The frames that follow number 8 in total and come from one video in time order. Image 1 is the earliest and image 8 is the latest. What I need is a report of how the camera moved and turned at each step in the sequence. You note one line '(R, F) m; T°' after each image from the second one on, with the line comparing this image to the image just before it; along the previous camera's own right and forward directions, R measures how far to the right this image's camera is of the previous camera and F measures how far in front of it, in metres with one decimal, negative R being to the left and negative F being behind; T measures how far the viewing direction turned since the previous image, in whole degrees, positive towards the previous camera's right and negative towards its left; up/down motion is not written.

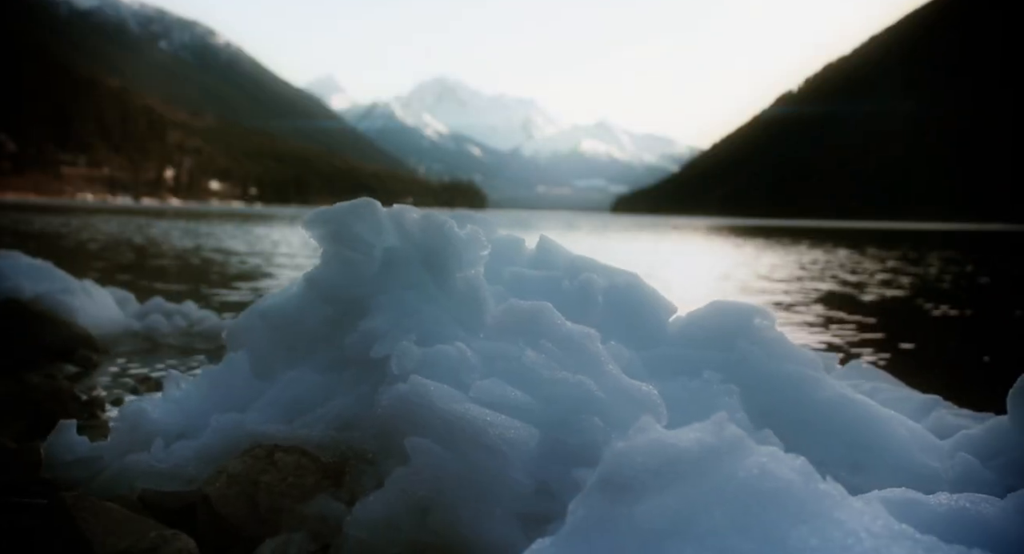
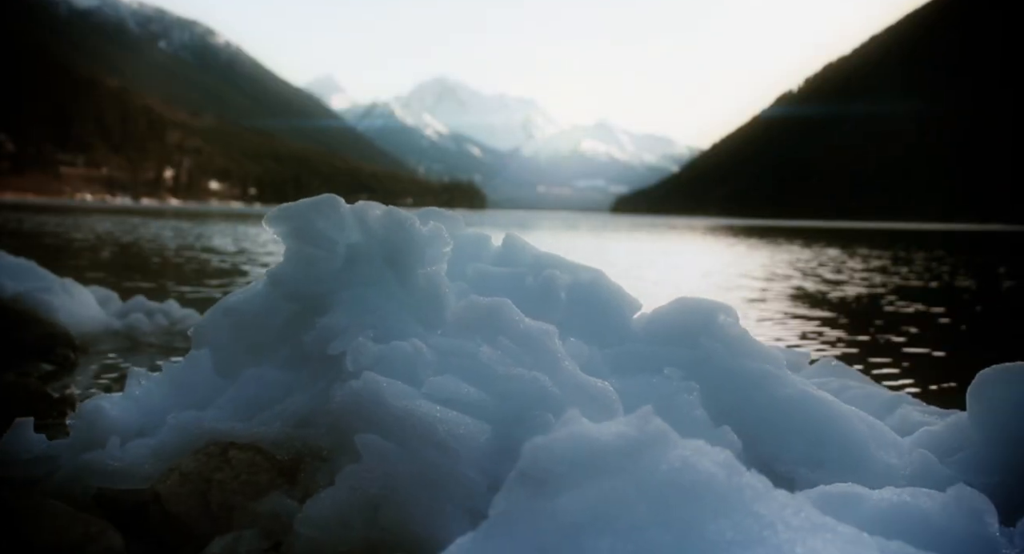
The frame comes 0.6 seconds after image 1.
(+0.6, +0.1) m; 0°
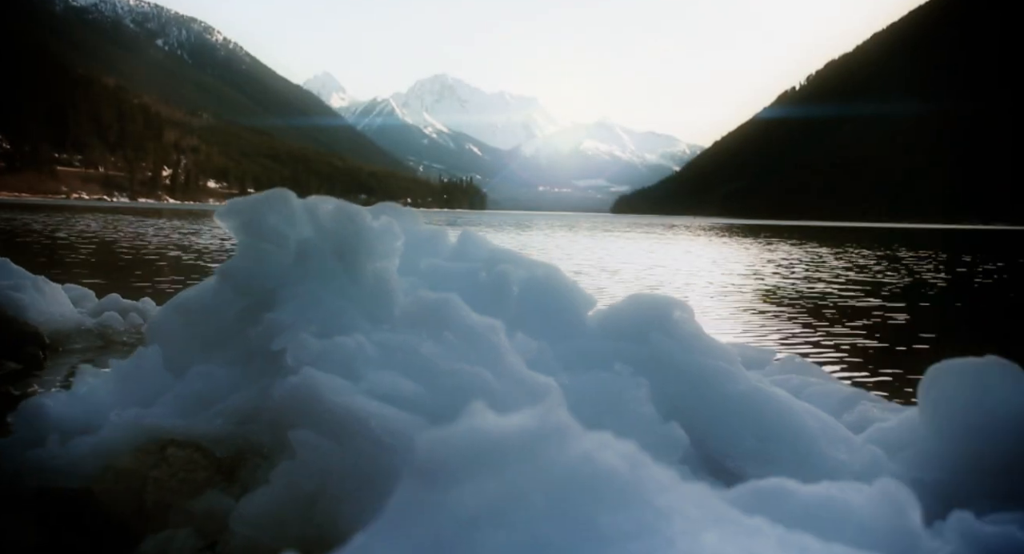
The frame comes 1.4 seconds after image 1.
(+0.8, +0.1) m; 0°
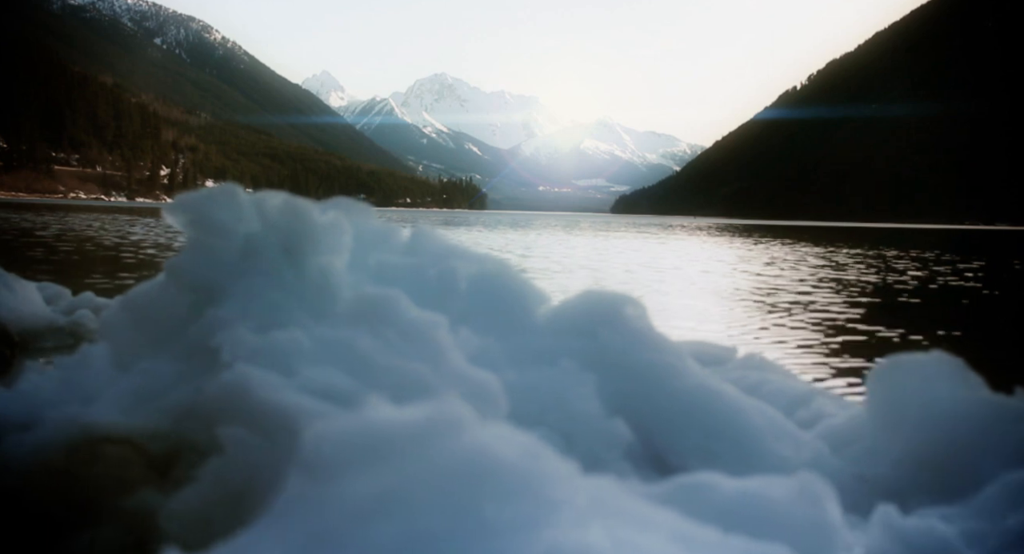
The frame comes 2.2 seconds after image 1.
(+0.8, +0.1) m; 0°
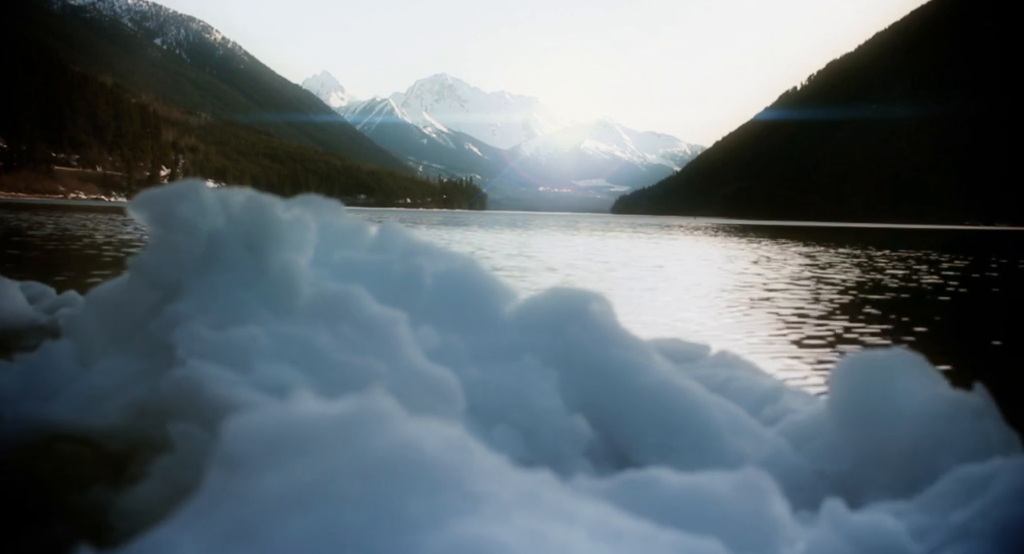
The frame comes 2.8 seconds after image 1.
(+0.6, +0.1) m; 0°
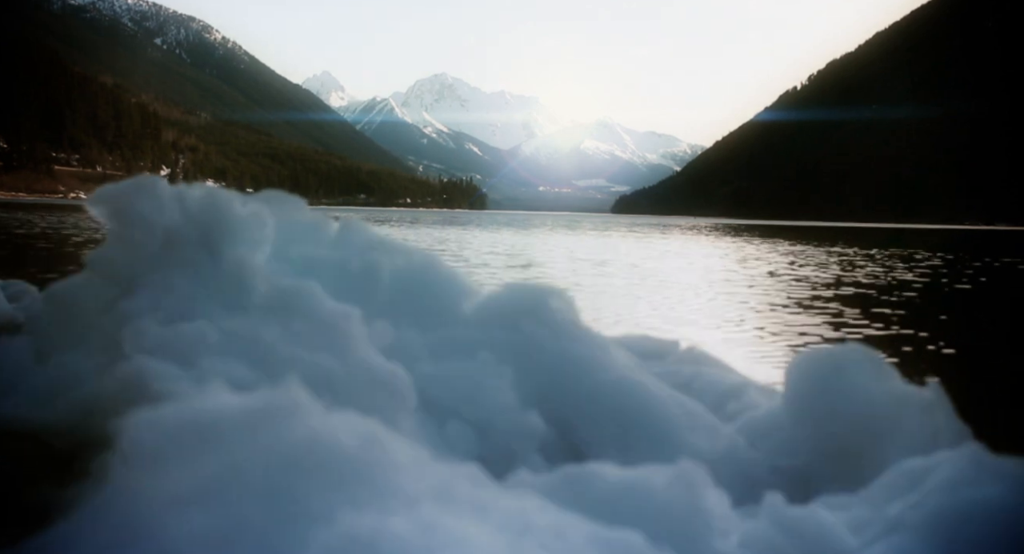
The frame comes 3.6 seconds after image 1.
(-1.5, +0.3) m; 0°
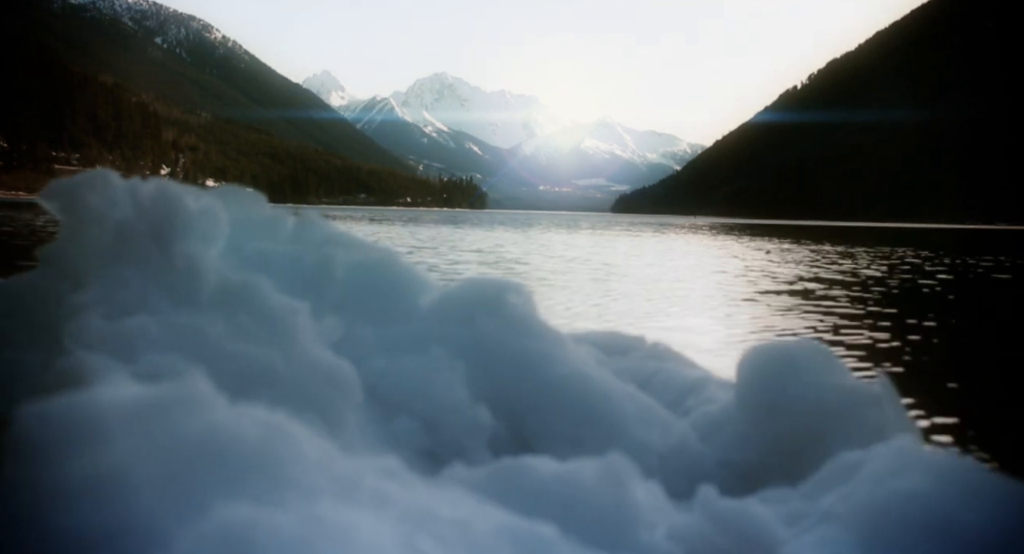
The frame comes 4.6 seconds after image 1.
(+0.8, -0.1) m; 0°
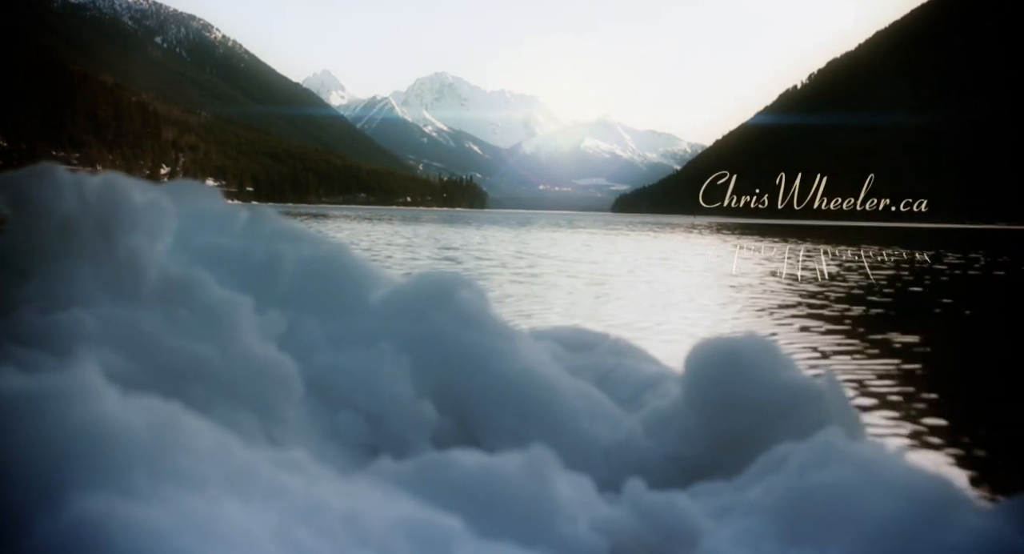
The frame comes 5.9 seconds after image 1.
(+0.9, -0.1) m; 0°
